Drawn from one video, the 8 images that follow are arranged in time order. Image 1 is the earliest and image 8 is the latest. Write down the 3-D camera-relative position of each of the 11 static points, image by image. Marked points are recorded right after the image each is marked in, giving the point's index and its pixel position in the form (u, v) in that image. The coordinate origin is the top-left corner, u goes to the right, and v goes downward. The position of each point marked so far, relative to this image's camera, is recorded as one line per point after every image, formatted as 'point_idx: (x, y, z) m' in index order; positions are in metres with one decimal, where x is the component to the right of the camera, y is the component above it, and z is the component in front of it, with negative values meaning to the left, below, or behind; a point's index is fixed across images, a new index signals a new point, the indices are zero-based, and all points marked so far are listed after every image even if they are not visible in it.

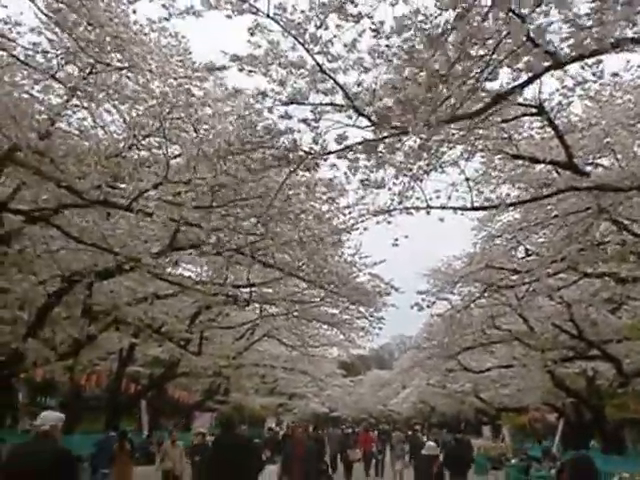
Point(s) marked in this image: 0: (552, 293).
0: (+5.3, -1.2, +17.8) m
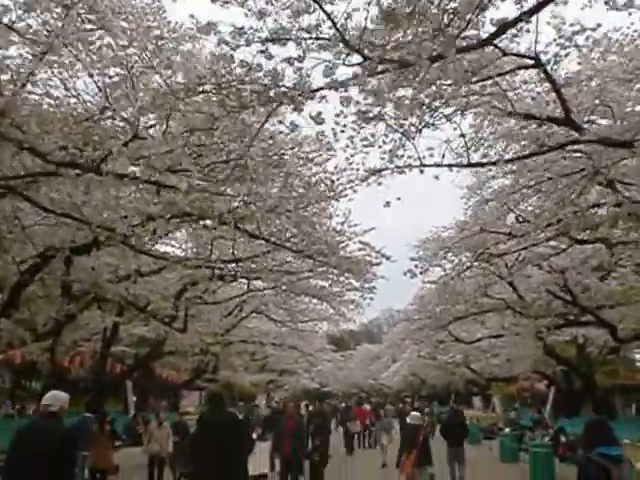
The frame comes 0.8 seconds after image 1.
0: (+5.0, -0.4, +17.4) m
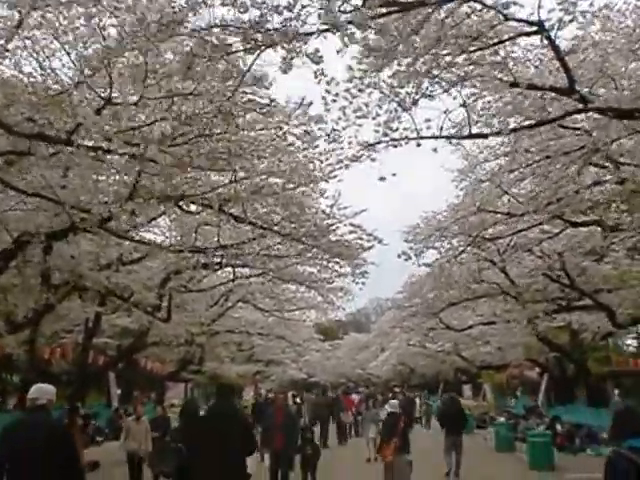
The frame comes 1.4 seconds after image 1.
0: (+4.7, 0.0, +16.9) m
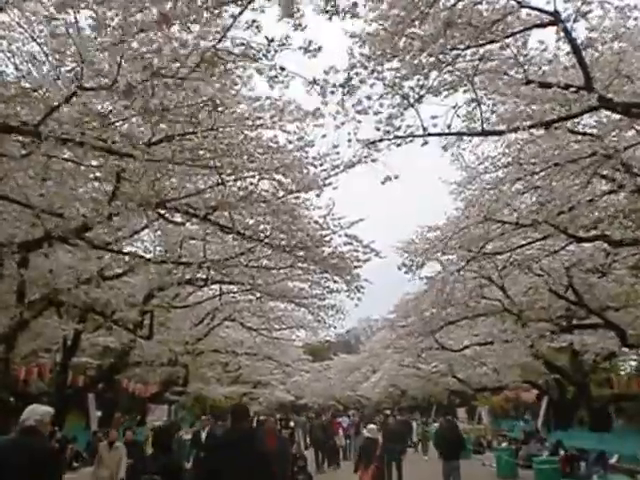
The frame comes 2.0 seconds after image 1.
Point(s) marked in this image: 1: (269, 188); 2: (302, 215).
0: (+4.5, -0.3, +16.1) m
1: (-0.8, +0.8, +12.3) m
2: (-0.3, +0.4, +13.7) m
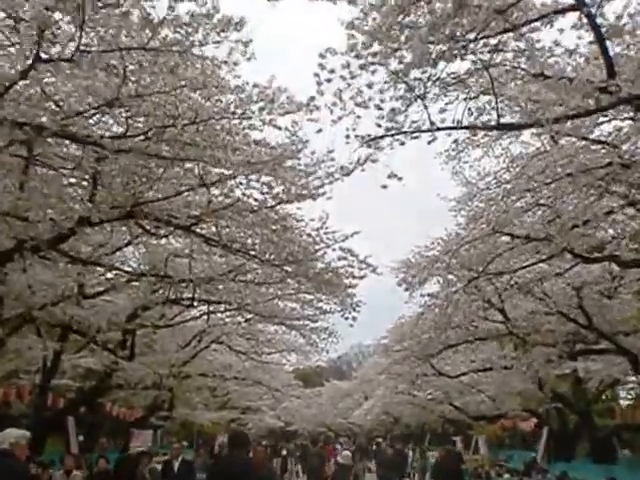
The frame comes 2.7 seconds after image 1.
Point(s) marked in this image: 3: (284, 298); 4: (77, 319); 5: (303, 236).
0: (+4.4, -0.7, +15.3) m
1: (-0.9, +0.6, +11.5) m
2: (-0.4, +0.2, +12.8) m
3: (-0.8, -1.2, +16.9) m
4: (-5.5, -1.8, +17.5) m
5: (-0.3, +0.1, +13.2) m
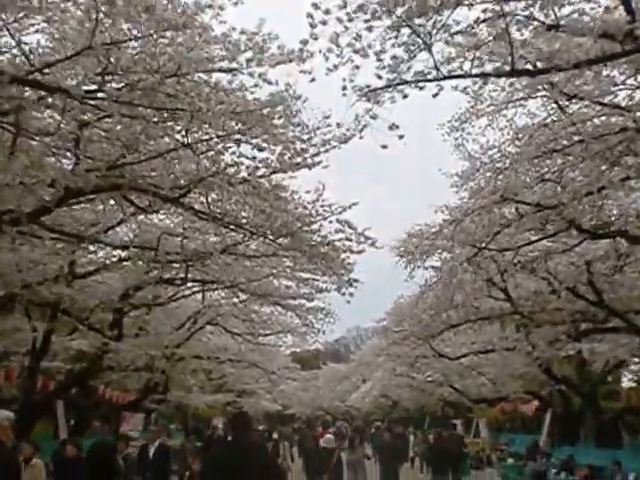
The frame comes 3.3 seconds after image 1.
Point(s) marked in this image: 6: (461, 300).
0: (+4.3, -0.3, +14.7) m
1: (-0.9, +1.0, +10.8) m
2: (-0.5, +0.6, +12.2) m
3: (-0.9, -0.8, +16.3) m
4: (-5.5, -1.3, +16.9) m
5: (-0.4, +0.5, +12.6) m
6: (+3.3, -1.4, +18.2) m
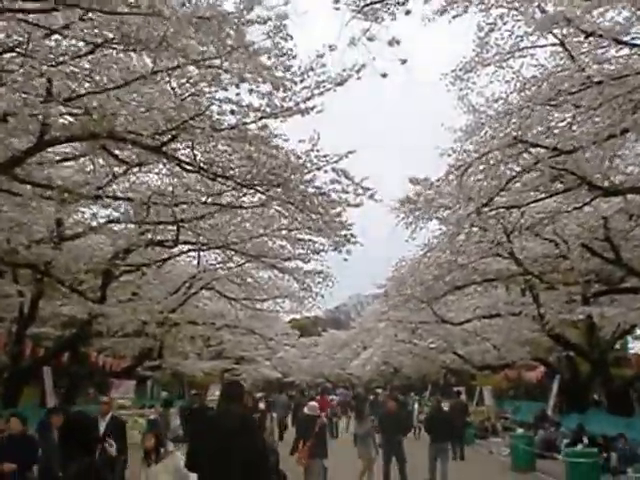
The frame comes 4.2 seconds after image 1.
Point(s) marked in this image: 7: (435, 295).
0: (+4.3, +0.5, +13.8) m
1: (-1.0, +1.6, +9.9) m
2: (-0.5, +1.2, +11.3) m
3: (-0.9, +0.1, +15.4) m
4: (-5.6, -0.5, +16.1) m
5: (-0.4, +1.1, +11.7) m
6: (+3.2, -0.5, +17.4) m
7: (+2.8, -1.4, +19.3) m
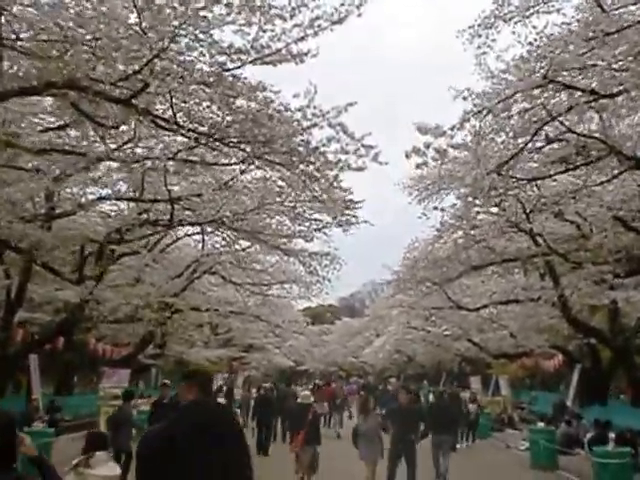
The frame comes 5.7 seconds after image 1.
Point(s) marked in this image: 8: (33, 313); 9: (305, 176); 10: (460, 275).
0: (+4.3, +0.9, +12.6) m
1: (-1.1, +2.0, +8.8) m
2: (-0.6, +1.6, +10.1) m
3: (-0.9, +0.5, +14.3) m
4: (-5.5, 0.0, +15.1) m
5: (-0.4, +1.5, +10.5) m
6: (+3.3, -0.1, +16.1) m
7: (+3.0, -1.0, +18.1) m
8: (-7.1, -1.8, +19.5) m
9: (-0.1, +0.7, +10.0) m
10: (+3.1, -0.9, +17.4) m
